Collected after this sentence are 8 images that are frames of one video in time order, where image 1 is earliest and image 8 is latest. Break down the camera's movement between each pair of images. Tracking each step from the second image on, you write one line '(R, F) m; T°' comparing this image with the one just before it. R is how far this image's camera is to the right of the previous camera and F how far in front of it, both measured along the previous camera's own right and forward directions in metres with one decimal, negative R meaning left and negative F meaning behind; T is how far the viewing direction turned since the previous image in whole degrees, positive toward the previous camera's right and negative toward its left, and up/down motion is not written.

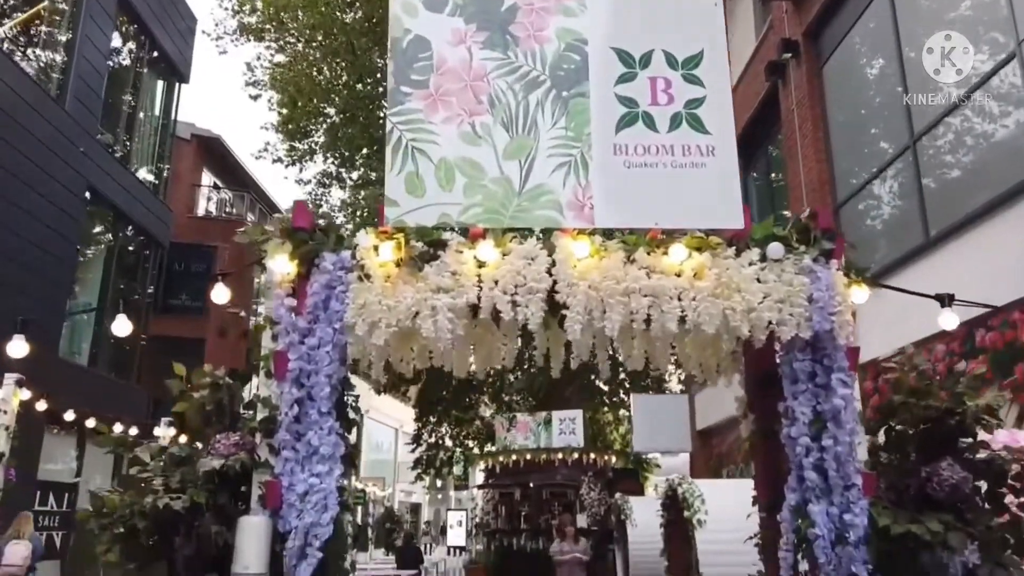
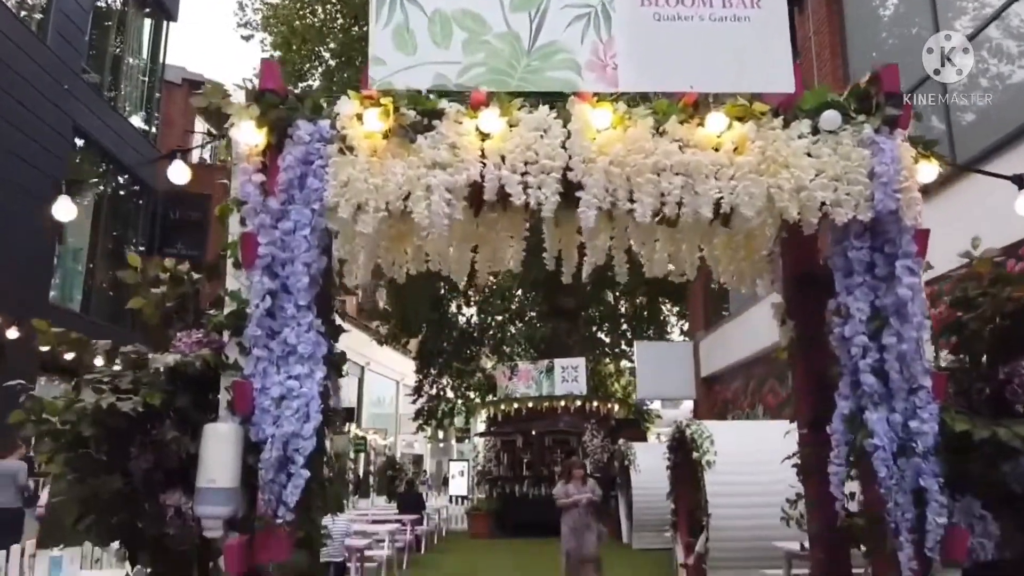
(0.0, +0.4) m; 0°
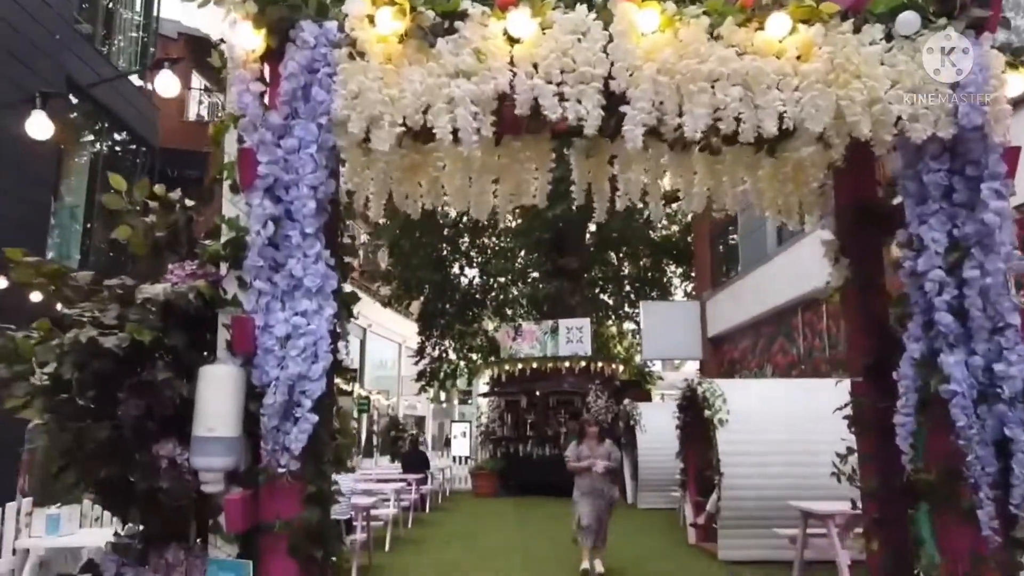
(-0.1, +0.3) m; 0°
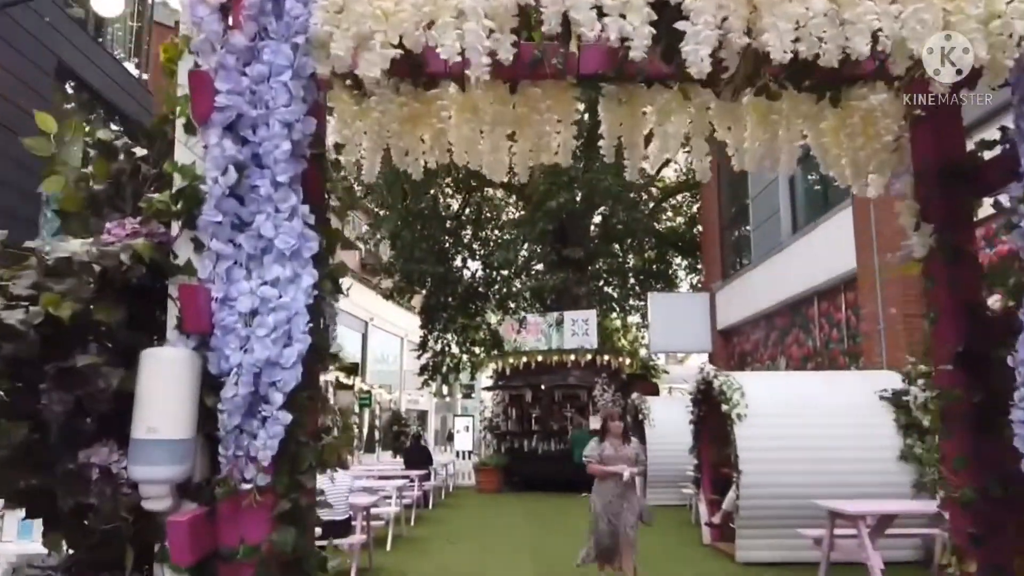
(0.0, +0.4) m; 0°
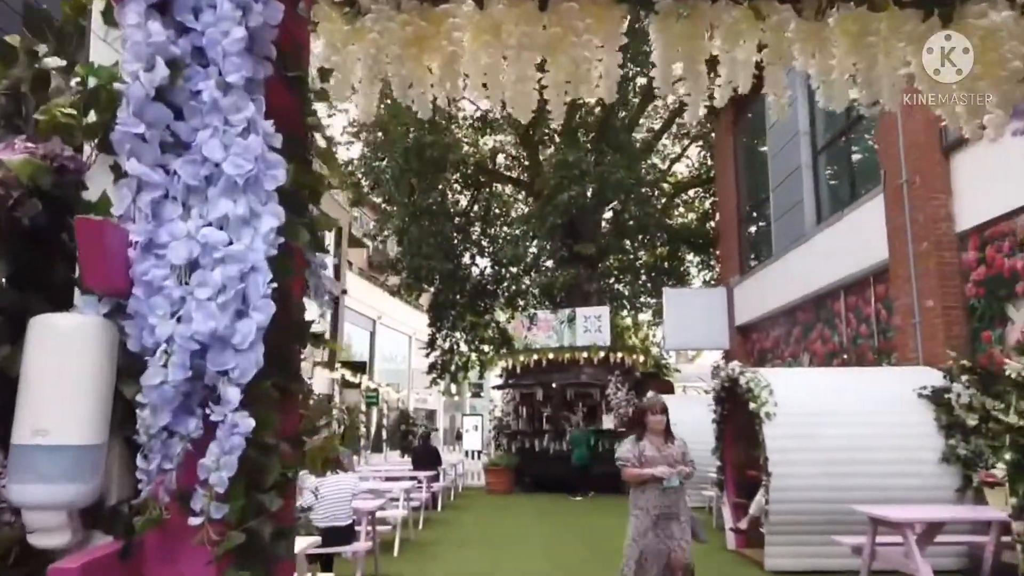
(-0.1, +0.5) m; -1°
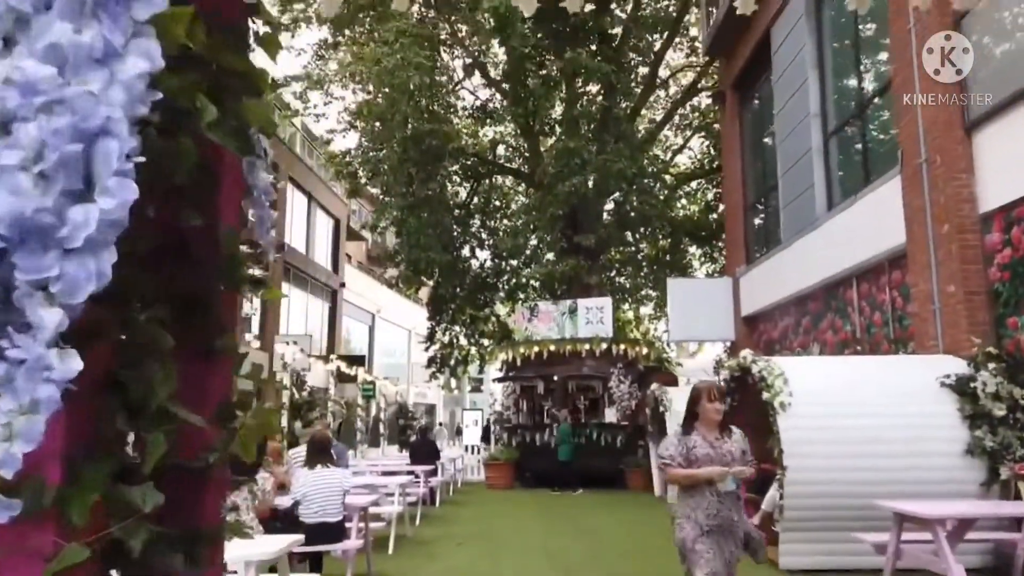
(0.0, +0.4) m; 0°
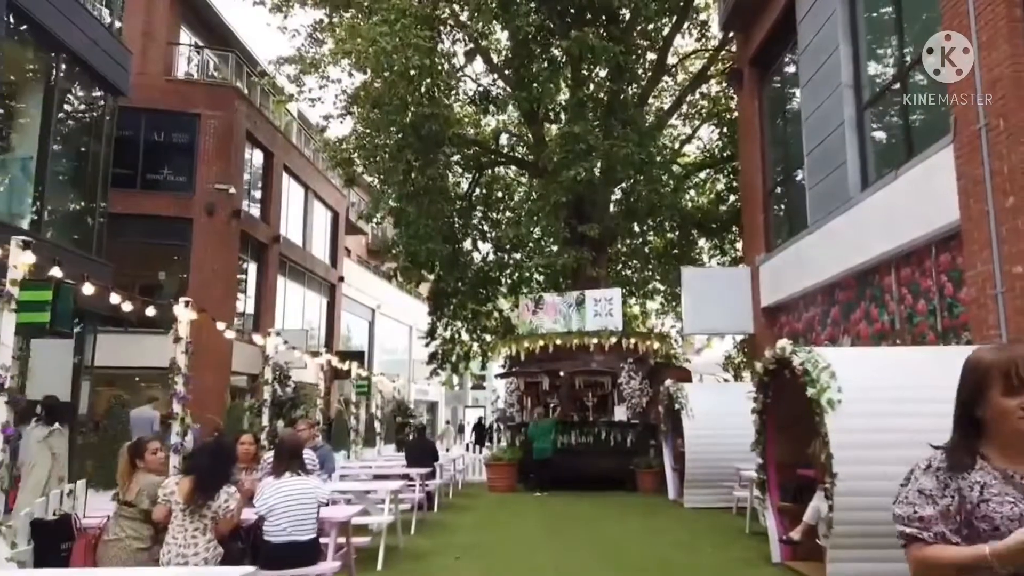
(0.0, +1.0) m; 0°
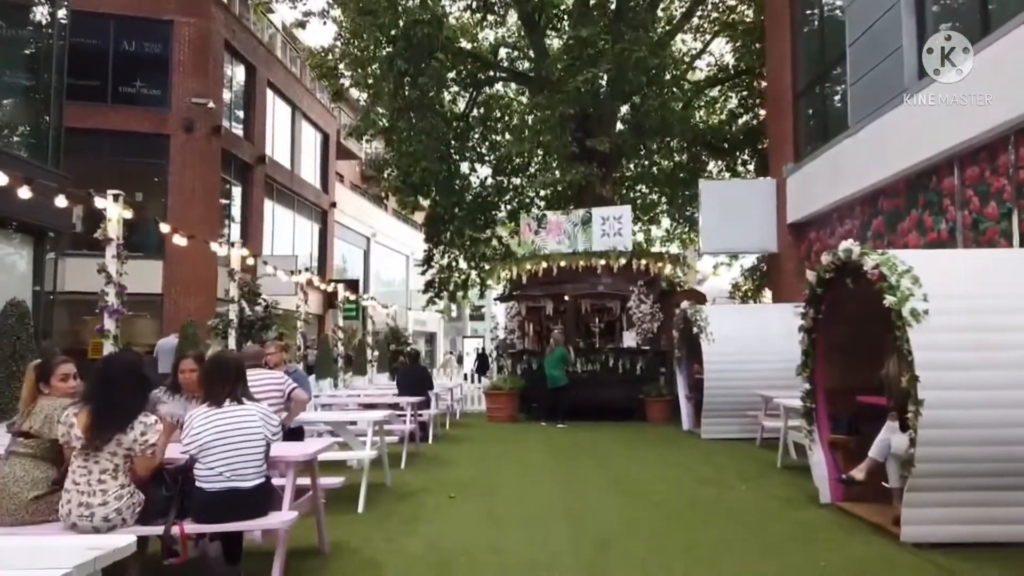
(0.0, +1.3) m; 0°
